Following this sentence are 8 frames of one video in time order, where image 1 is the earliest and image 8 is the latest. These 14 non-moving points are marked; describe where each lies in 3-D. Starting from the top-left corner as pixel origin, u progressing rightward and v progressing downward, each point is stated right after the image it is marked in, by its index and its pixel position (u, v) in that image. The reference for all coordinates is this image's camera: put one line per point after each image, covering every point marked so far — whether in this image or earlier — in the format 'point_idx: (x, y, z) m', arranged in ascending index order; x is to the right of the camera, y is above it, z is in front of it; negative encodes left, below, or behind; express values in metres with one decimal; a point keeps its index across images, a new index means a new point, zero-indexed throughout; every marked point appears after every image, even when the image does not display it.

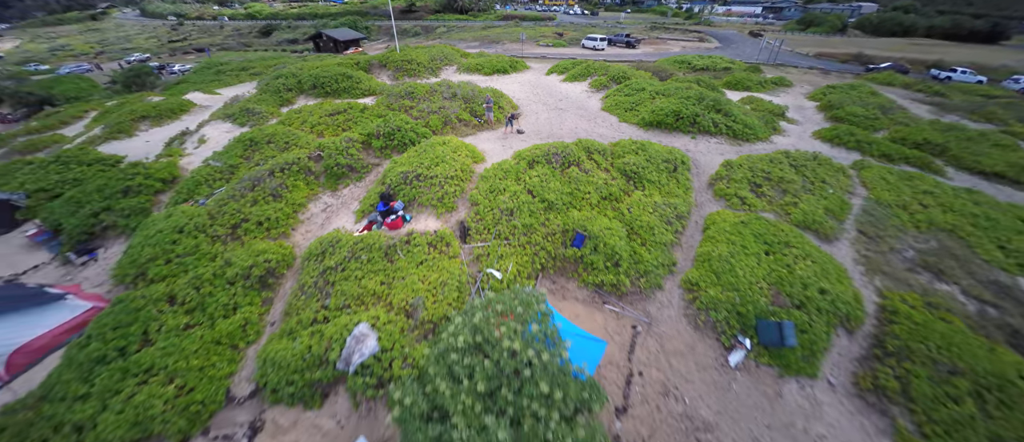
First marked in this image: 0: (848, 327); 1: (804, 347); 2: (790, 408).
0: (+12.5, -3.9, +11.4) m
1: (+10.4, -4.4, +10.9) m
2: (+9.1, -6.1, +10.0) m
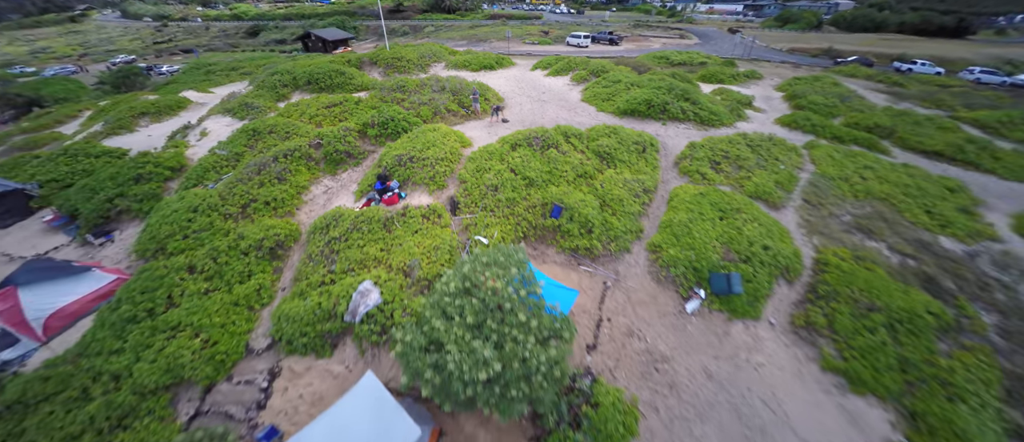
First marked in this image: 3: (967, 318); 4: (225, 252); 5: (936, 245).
0: (+11.9, -2.4, +13.3) m
1: (+9.8, -3.0, +12.7) m
2: (+8.6, -4.7, +11.8) m
3: (+18.5, -3.9, +12.3) m
4: (-12.6, -1.3, +13.7) m
5: (+20.4, -1.1, +14.7) m
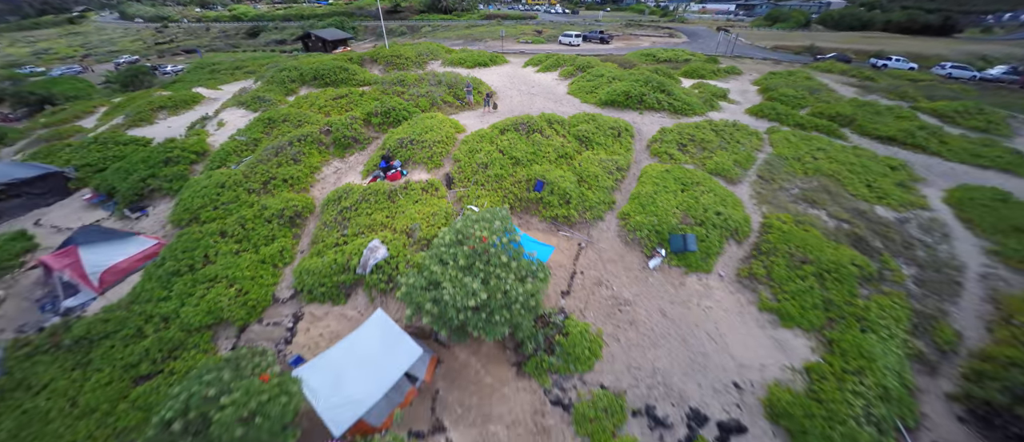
0: (+11.3, -0.8, +15.4) m
1: (+9.2, -1.4, +14.8) m
2: (+8.0, -3.1, +13.9) m
3: (+17.9, -2.3, +14.5) m
4: (-13.2, +0.1, +15.7) m
5: (+19.8, +0.5, +16.9) m
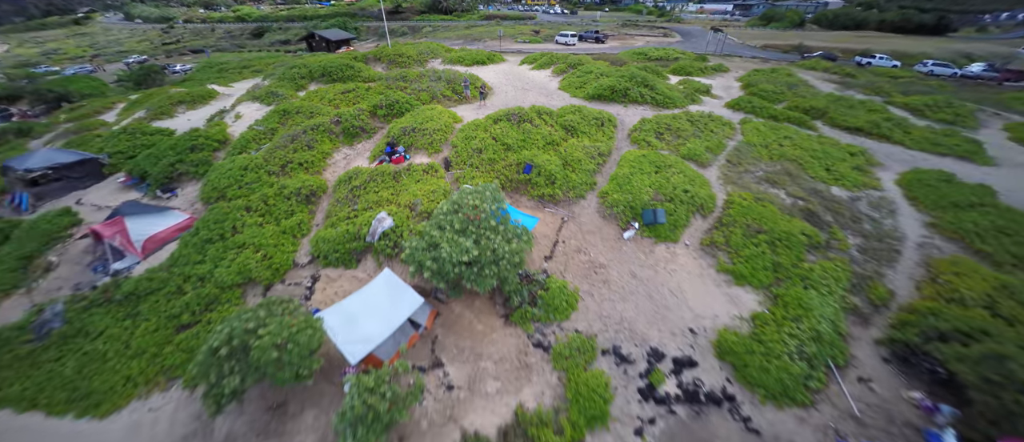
0: (+10.8, +0.5, +17.3) m
1: (+8.7, -0.1, +16.7) m
2: (+7.5, -1.8, +15.8) m
3: (+17.4, -0.9, +16.4) m
4: (-13.7, +1.4, +17.6) m
5: (+19.2, +1.8, +18.9) m
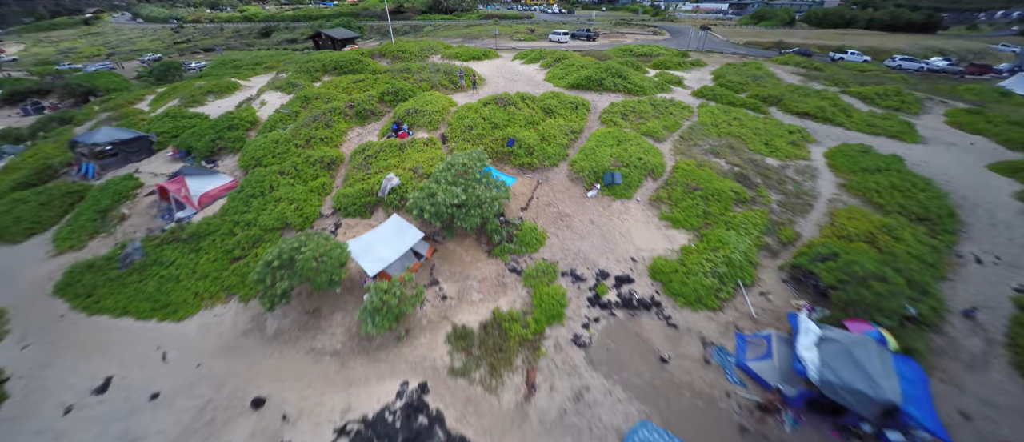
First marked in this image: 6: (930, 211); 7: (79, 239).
0: (+9.8, +3.1, +21.0) m
1: (+7.6, +2.5, +20.5) m
2: (+6.4, +0.8, +19.5) m
3: (+16.3, +1.7, +20.1) m
4: (-14.8, +3.9, +21.4) m
5: (+18.2, +4.4, +22.5) m
6: (+25.6, +0.6, +18.8) m
7: (-26.3, -1.1, +18.7) m
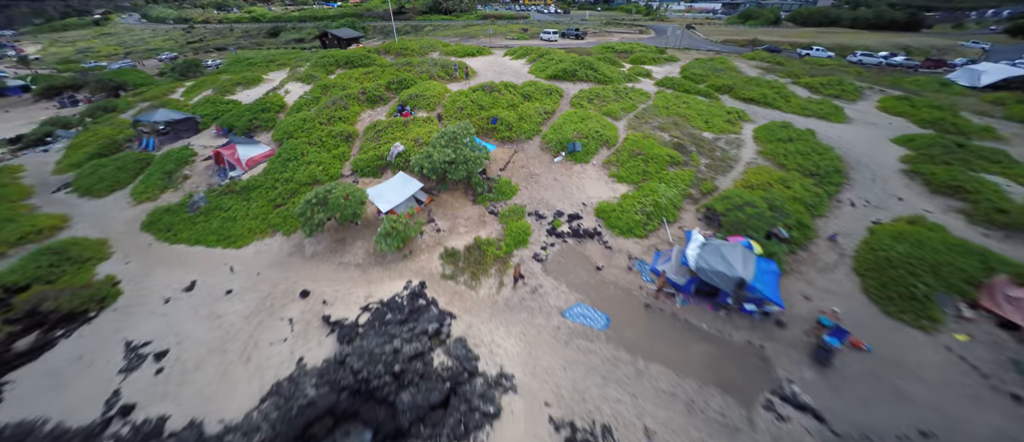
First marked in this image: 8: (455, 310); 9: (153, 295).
0: (+8.2, +6.4, +26.1) m
1: (+6.1, +5.8, +25.5) m
2: (+4.9, +4.1, +24.6) m
3: (+14.8, +5.0, +25.2) m
4: (-16.3, +7.2, +26.5) m
5: (+16.7, +7.8, +27.6) m
6: (+24.1, +4.0, +23.8) m
7: (-27.8, +2.2, +23.8) m
8: (-3.2, -5.0, +17.3) m
9: (-21.6, -4.4, +18.4) m
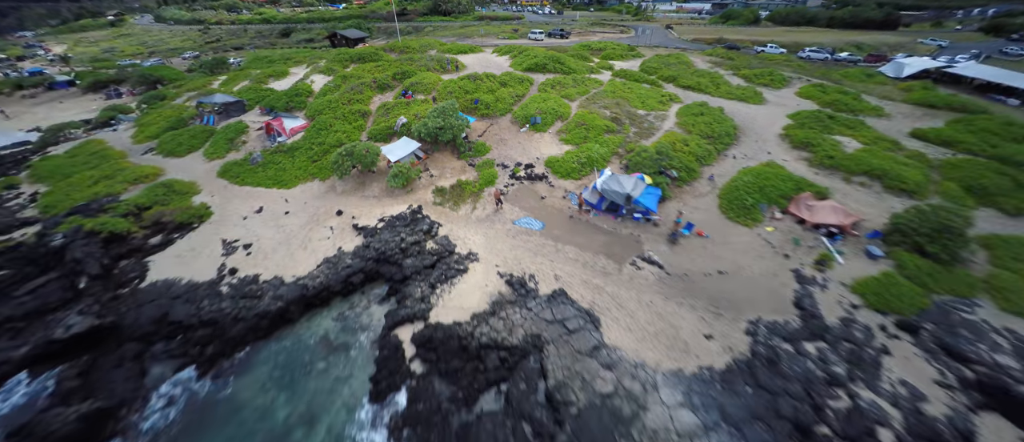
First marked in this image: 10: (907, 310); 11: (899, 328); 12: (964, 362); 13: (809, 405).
0: (+5.6, +11.4, +34.2) m
1: (+3.5, +10.8, +33.7) m
2: (+2.3, +9.1, +32.8) m
3: (+12.2, +10.1, +33.3) m
4: (-18.9, +12.2, +34.7) m
5: (+14.1, +12.8, +35.7) m
6: (+21.5, +9.0, +31.9) m
7: (-30.5, +7.2, +32.0) m
8: (-5.8, 0.0, +25.4) m
9: (-24.2, +0.5, +26.7) m
10: (+22.5, -5.0, +17.4) m
11: (+21.4, -5.8, +16.9) m
12: (+22.9, -7.1, +15.5) m
13: (+13.6, -8.4, +14.1) m
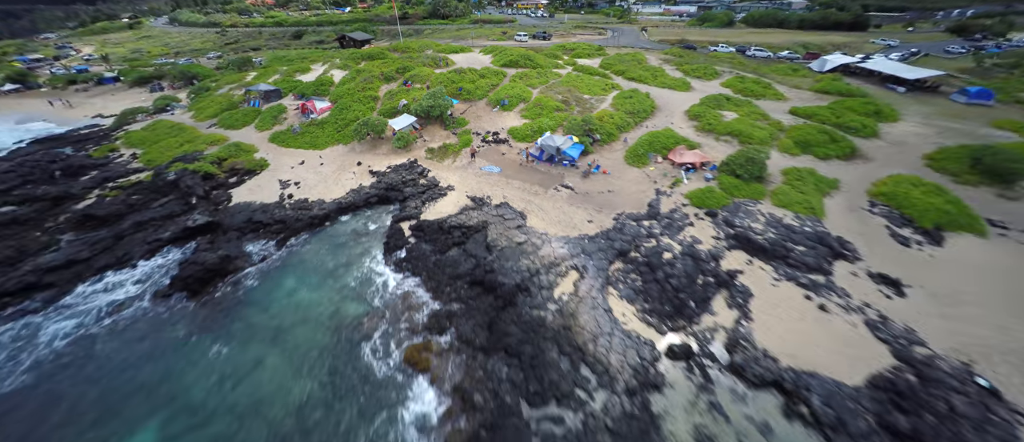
0: (+1.8, +17.8, +45.2) m
1: (-0.3, +17.2, +44.6) m
2: (-1.5, +15.5, +43.7) m
3: (+8.3, +16.4, +44.2) m
4: (-22.8, +18.5, +45.7) m
5: (+10.2, +19.2, +46.6) m
6: (+17.7, +15.4, +42.8) m
7: (-34.3, +13.5, +43.0) m
8: (-9.6, +6.4, +36.4) m
9: (-28.0, +6.9, +37.6) m
10: (+18.7, +1.4, +28.2) m
11: (+17.5, +0.6, +27.7) m
12: (+19.1, -0.6, +26.3) m
13: (+9.7, -2.0, +24.9) m
